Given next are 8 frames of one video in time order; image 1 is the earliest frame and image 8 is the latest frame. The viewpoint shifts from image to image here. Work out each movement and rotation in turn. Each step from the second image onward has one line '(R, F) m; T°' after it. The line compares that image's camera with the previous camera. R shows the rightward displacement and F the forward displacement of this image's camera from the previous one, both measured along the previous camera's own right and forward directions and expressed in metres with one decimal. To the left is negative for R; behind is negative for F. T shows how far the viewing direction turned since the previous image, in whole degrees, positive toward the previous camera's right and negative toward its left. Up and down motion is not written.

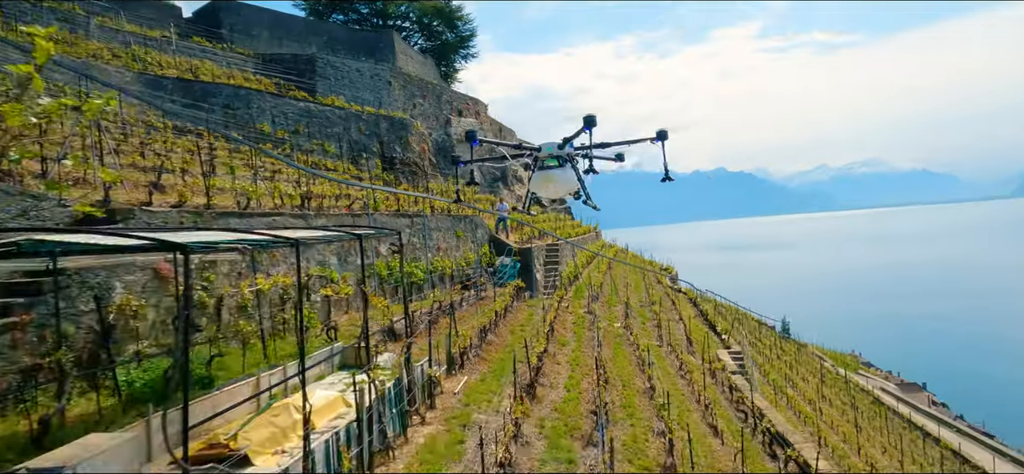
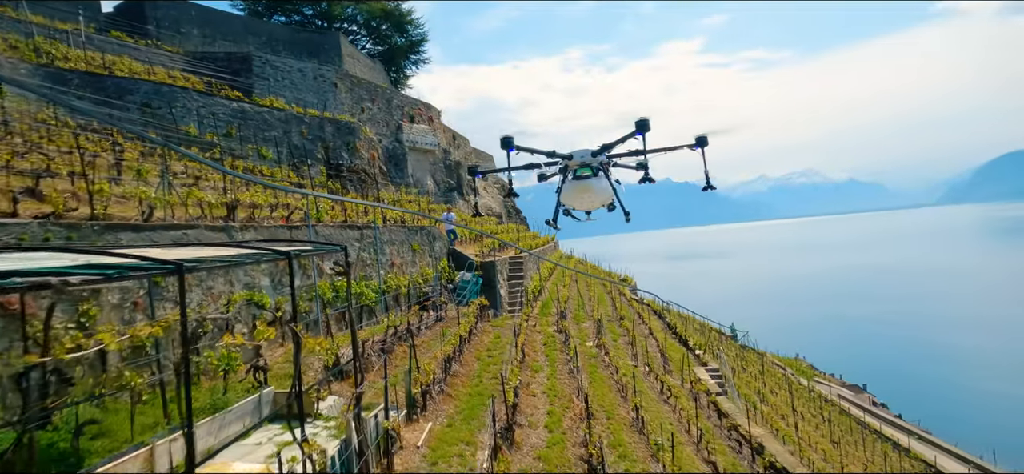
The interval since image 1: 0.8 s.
(-0.2, +1.4) m; +5°
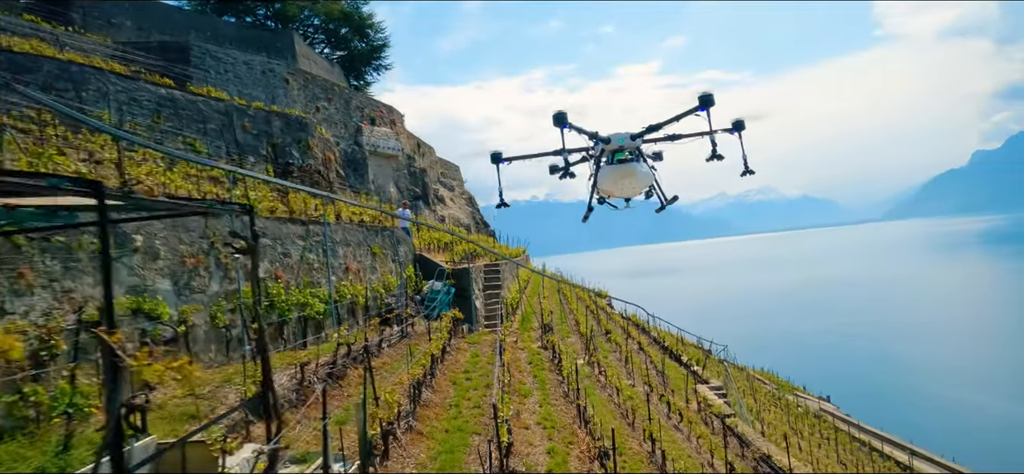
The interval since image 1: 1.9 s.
(-0.2, +1.9) m; +3°
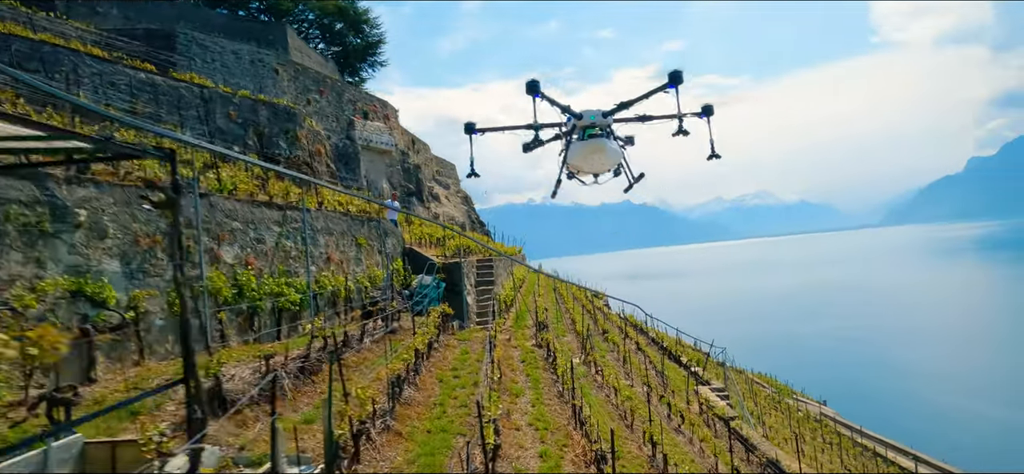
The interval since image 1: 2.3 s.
(+0.1, +0.6) m; 0°
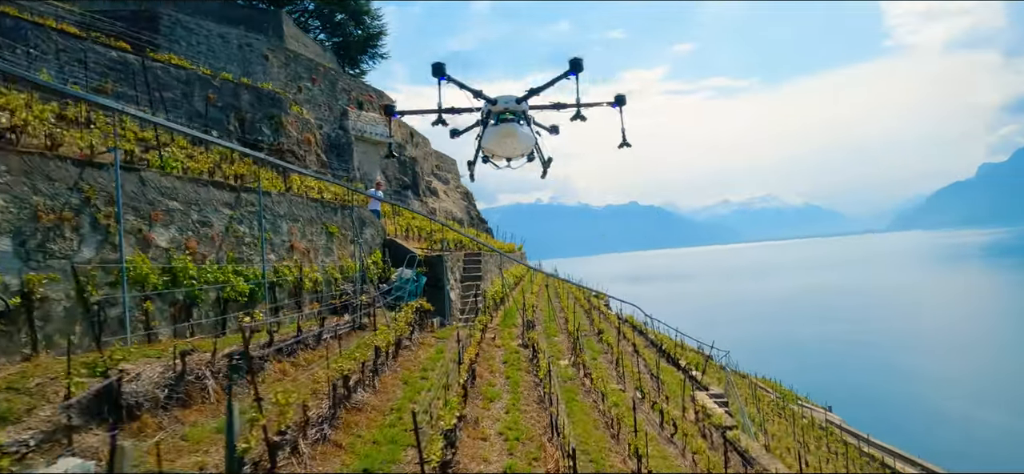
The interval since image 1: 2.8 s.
(+0.4, +0.7) m; -1°
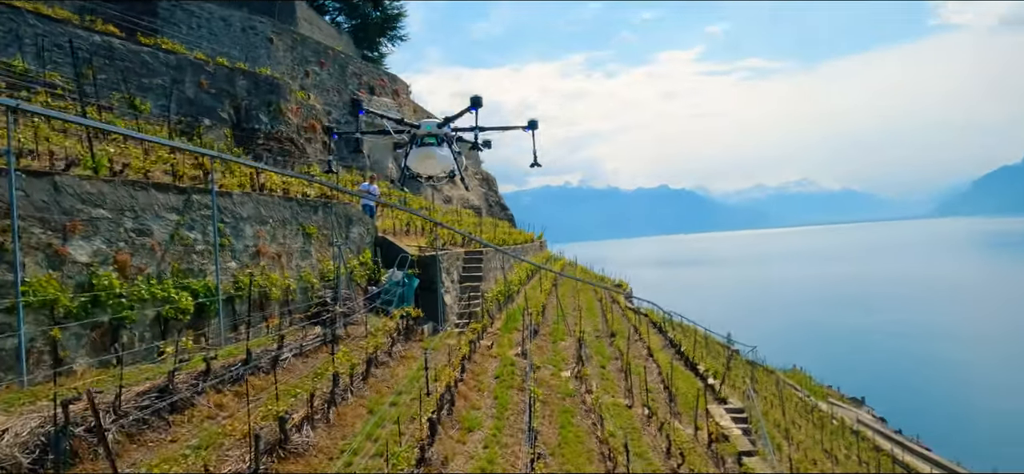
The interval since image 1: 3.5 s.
(+0.5, +0.9) m; -3°
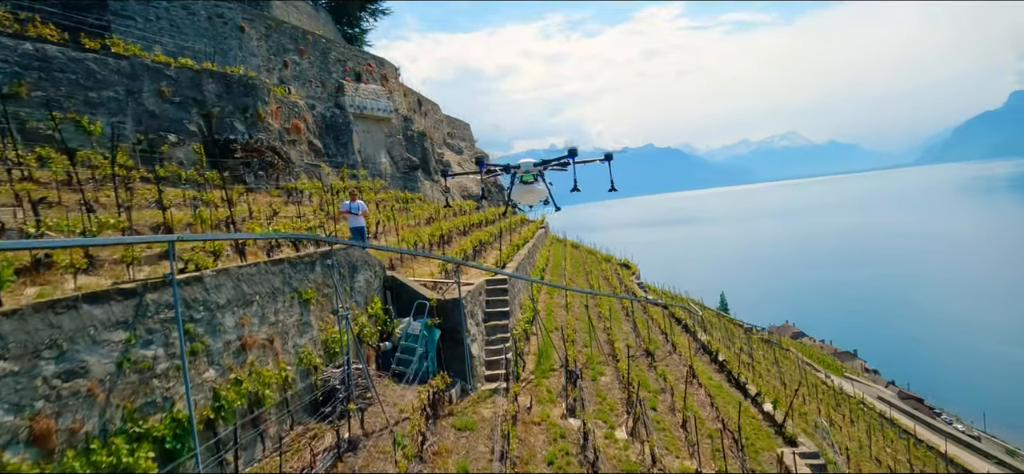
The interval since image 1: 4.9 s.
(-0.7, +1.8) m; +1°
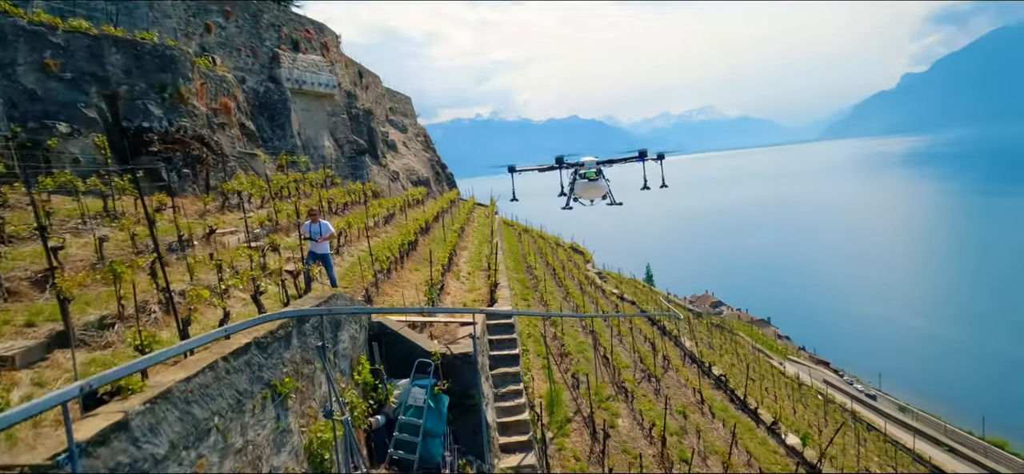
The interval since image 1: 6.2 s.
(-1.1, +2.0) m; +7°
